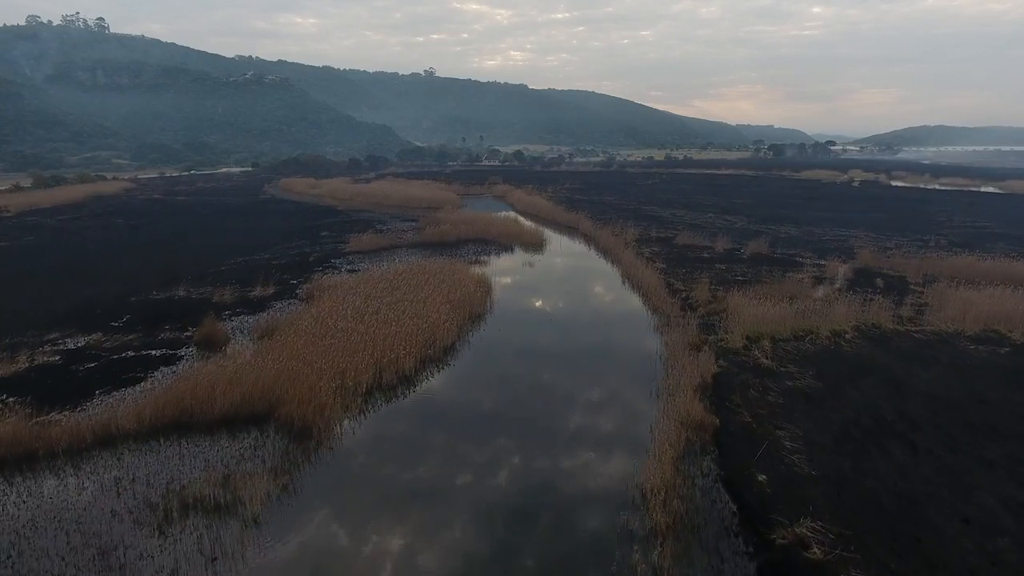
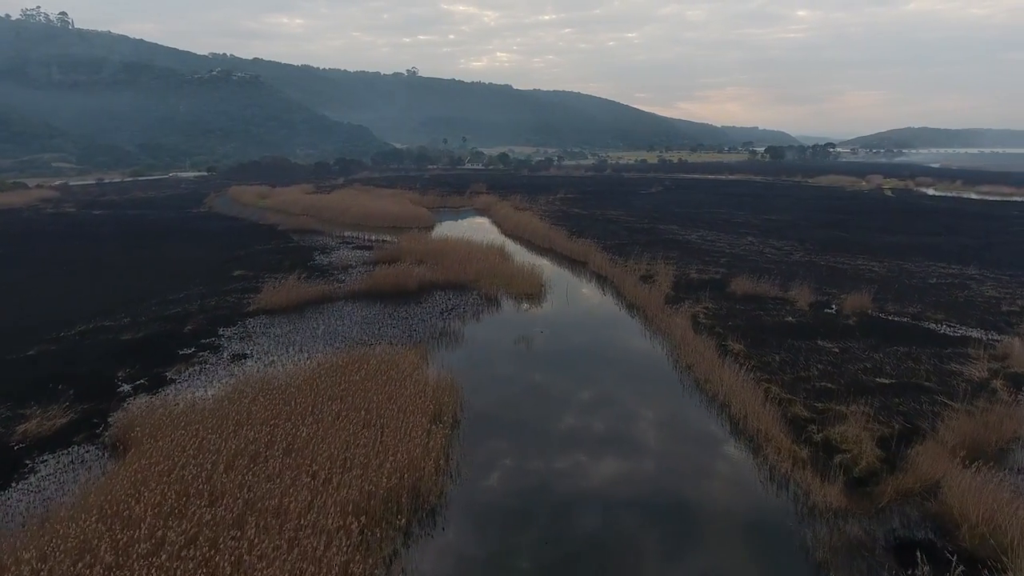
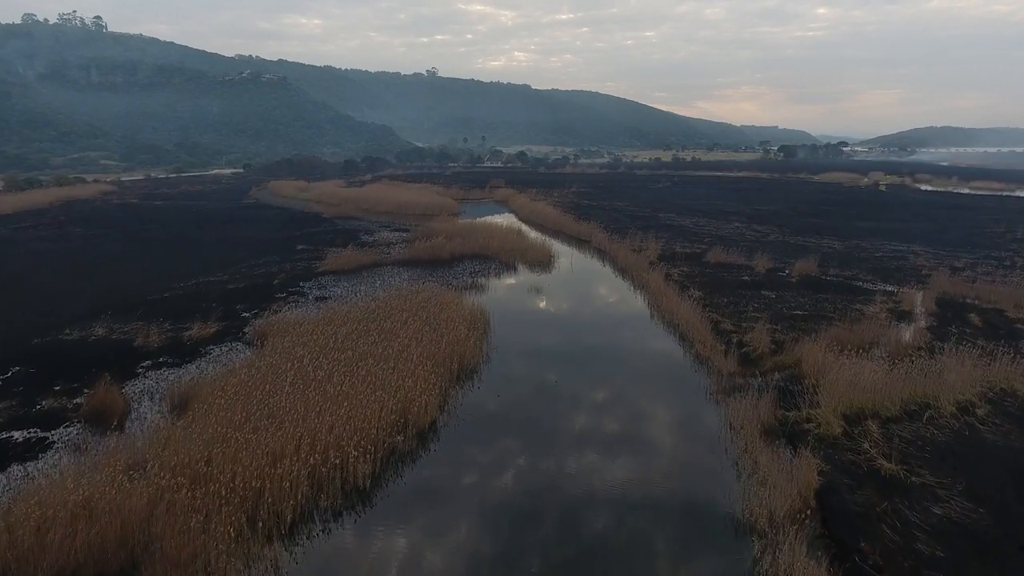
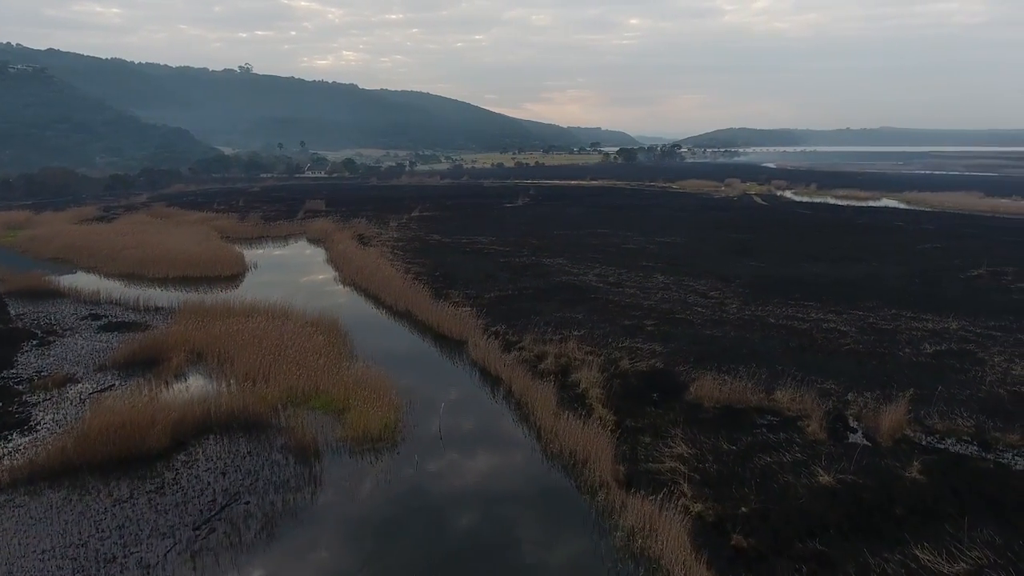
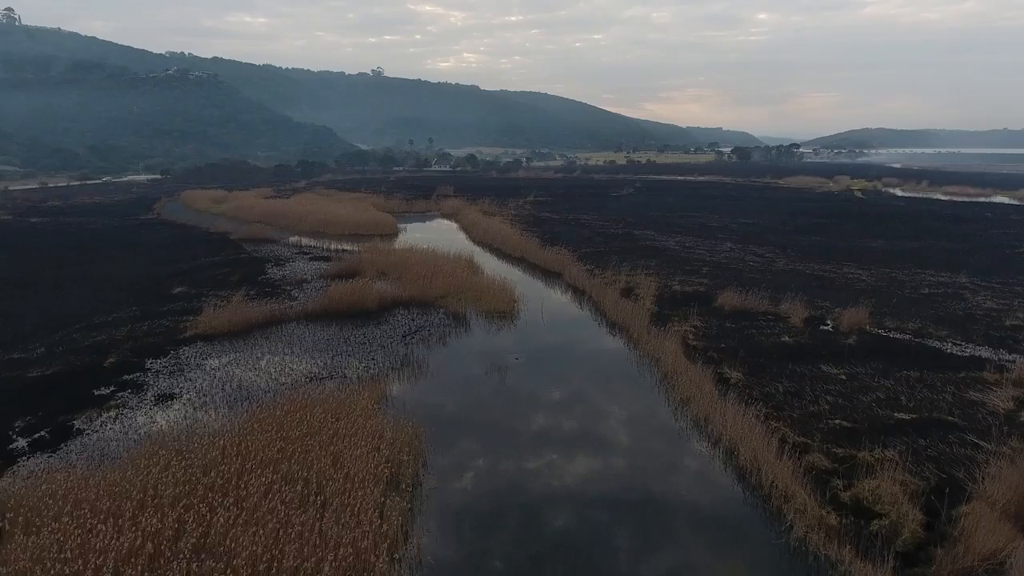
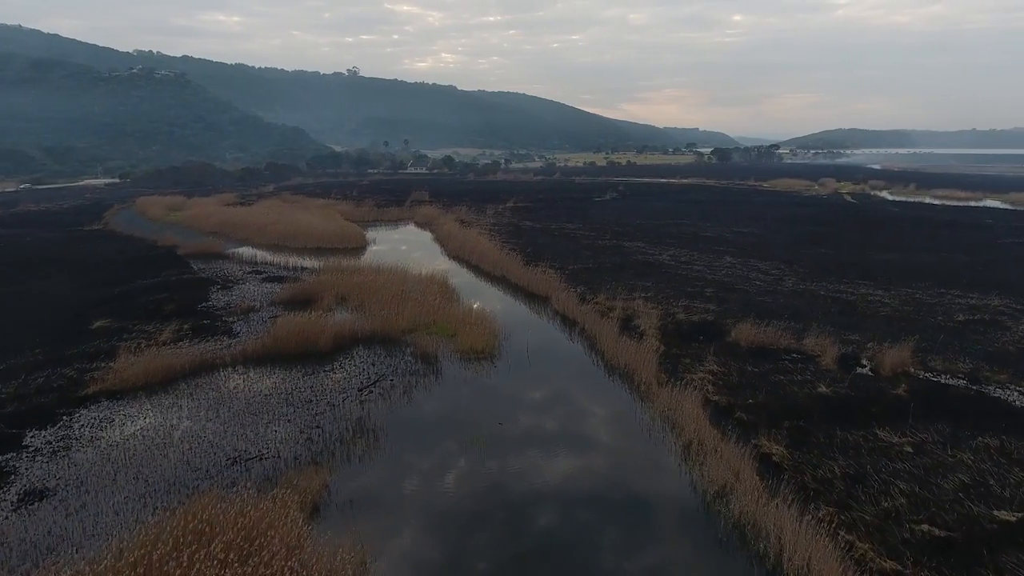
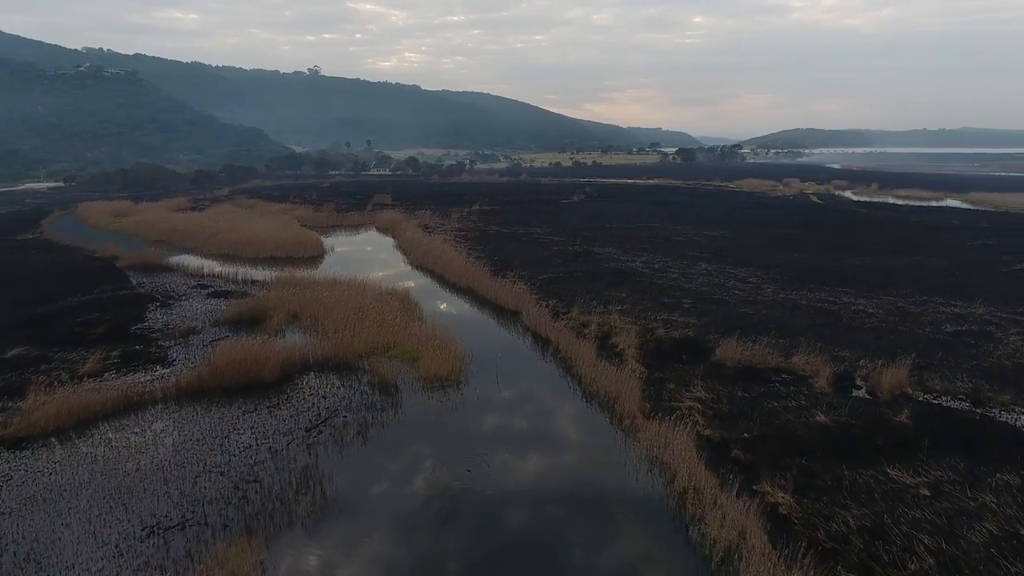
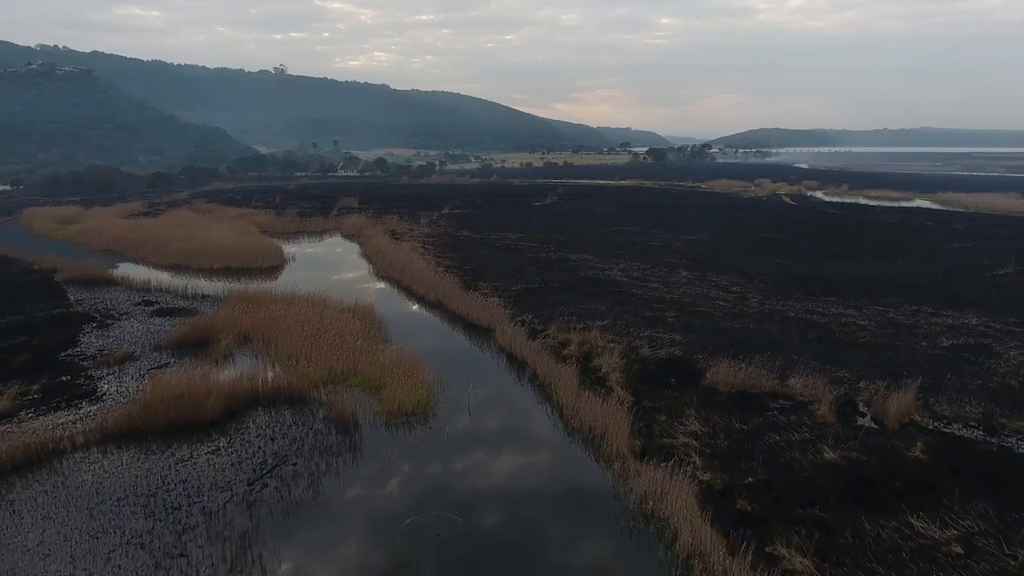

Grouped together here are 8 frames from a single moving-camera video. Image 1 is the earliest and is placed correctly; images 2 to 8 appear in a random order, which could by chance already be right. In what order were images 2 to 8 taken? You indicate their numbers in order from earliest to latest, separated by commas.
3, 2, 5, 6, 7, 8, 4
